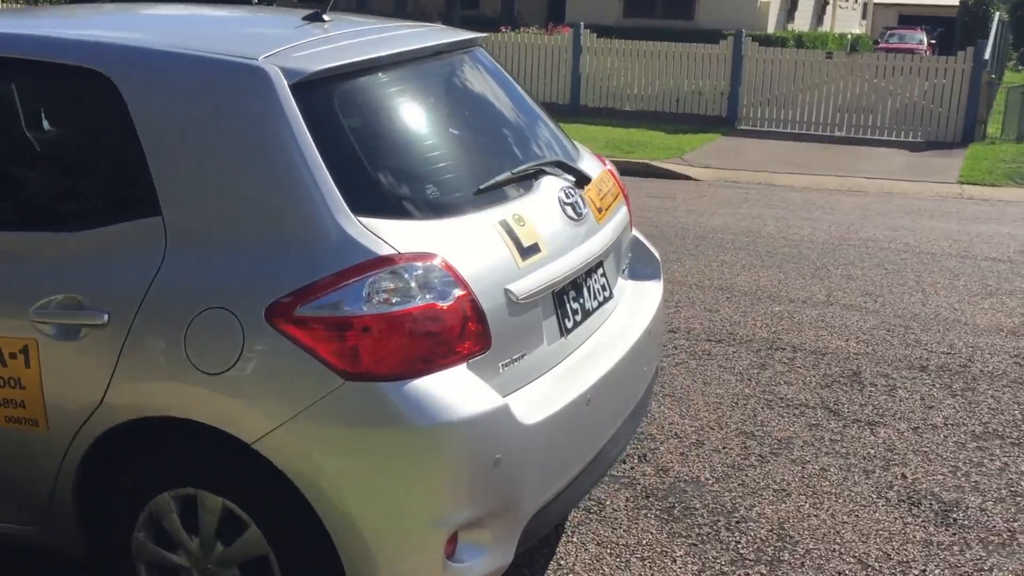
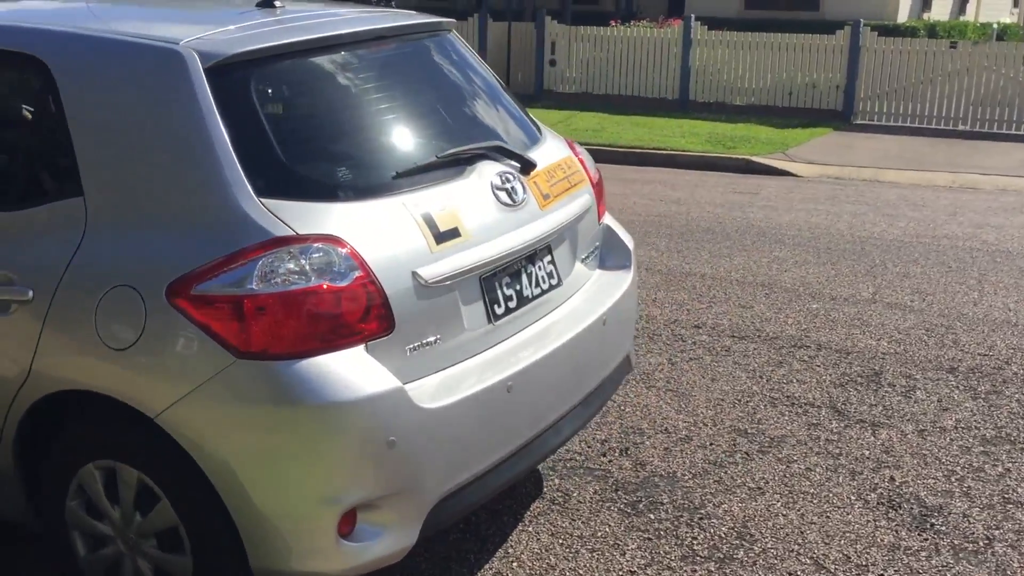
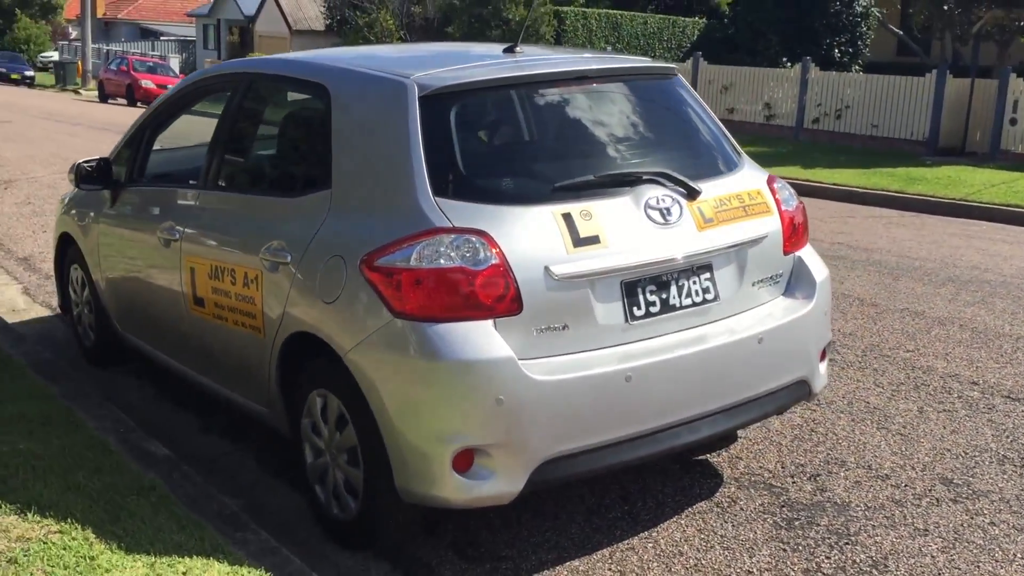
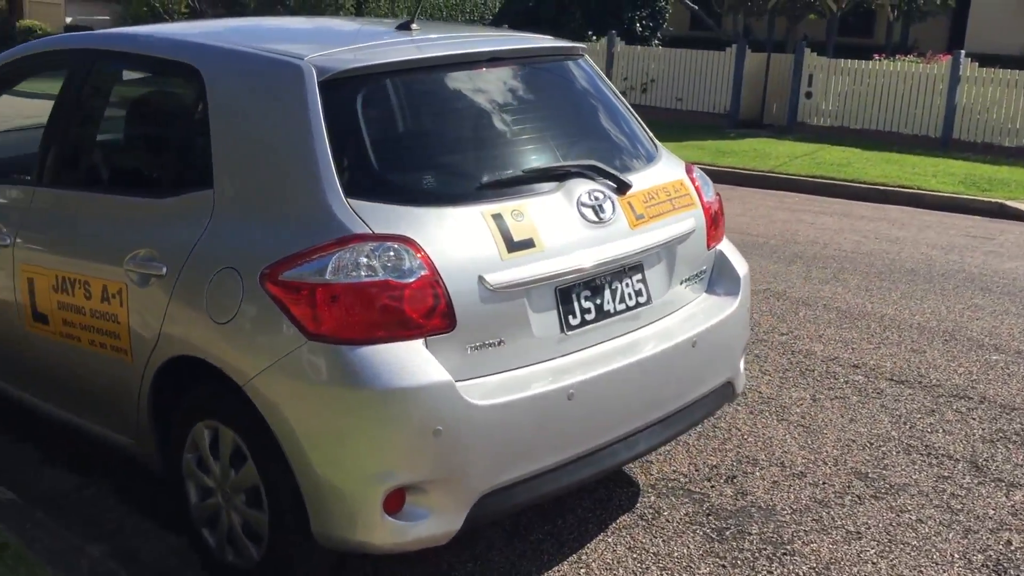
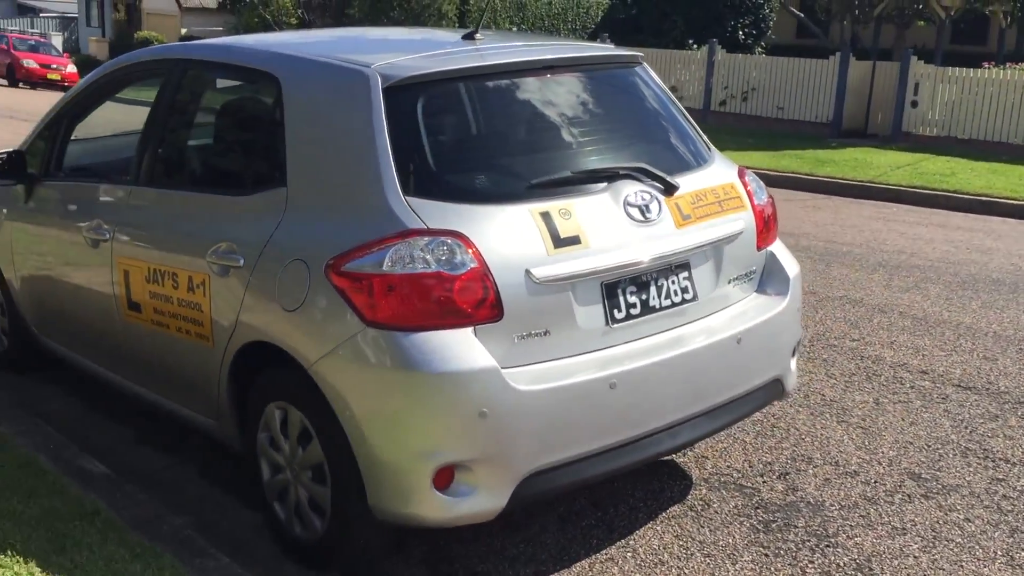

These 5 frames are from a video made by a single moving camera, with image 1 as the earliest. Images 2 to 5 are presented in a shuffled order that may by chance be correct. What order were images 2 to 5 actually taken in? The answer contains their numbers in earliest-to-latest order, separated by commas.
2, 4, 5, 3
